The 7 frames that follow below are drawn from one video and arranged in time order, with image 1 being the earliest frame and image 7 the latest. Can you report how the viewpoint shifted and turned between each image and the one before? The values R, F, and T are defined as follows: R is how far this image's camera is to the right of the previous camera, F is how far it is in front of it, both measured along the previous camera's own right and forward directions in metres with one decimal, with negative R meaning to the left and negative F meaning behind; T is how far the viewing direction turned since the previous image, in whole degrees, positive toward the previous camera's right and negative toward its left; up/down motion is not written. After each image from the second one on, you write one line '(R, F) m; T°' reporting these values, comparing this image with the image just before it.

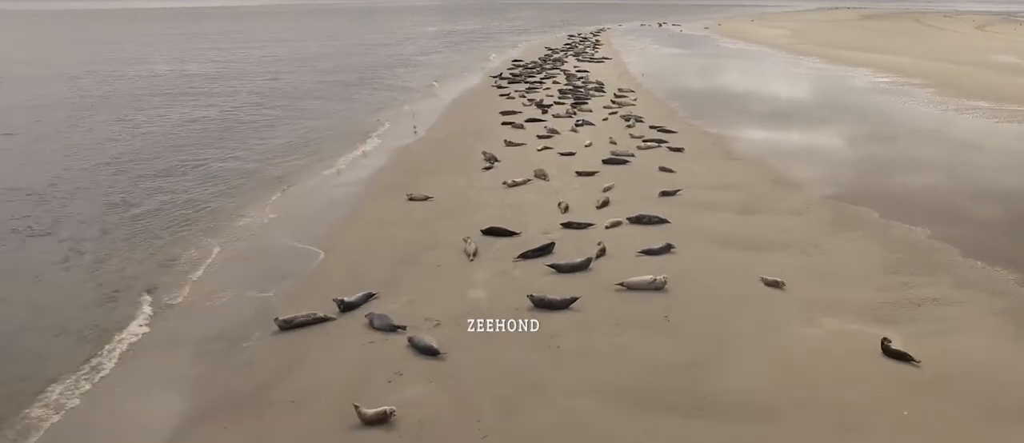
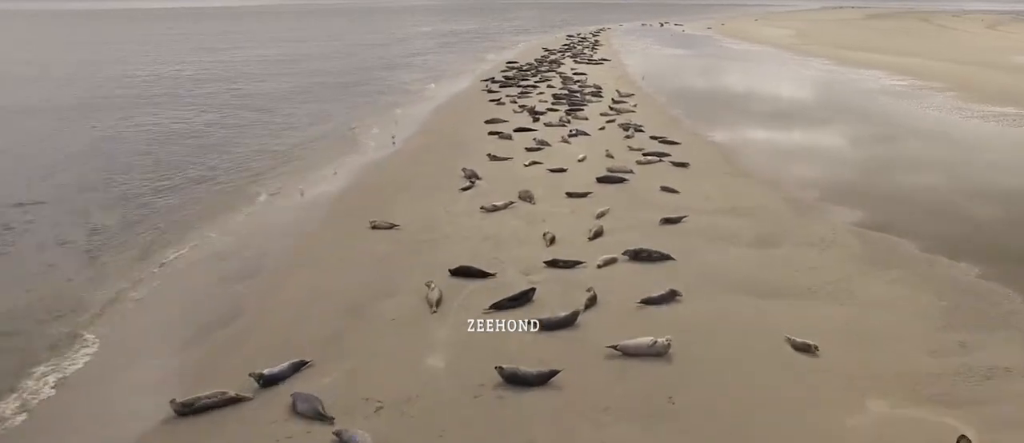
(+0.2, +0.9) m; 0°
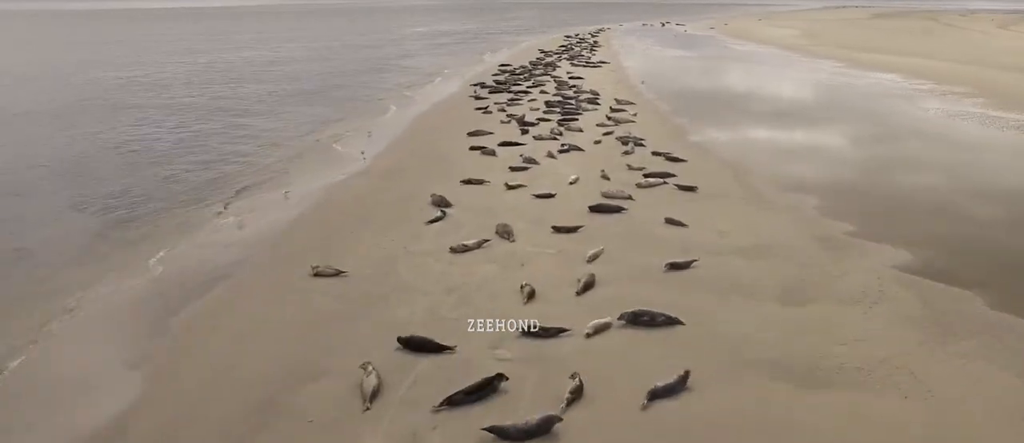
(+0.2, +1.0) m; 0°
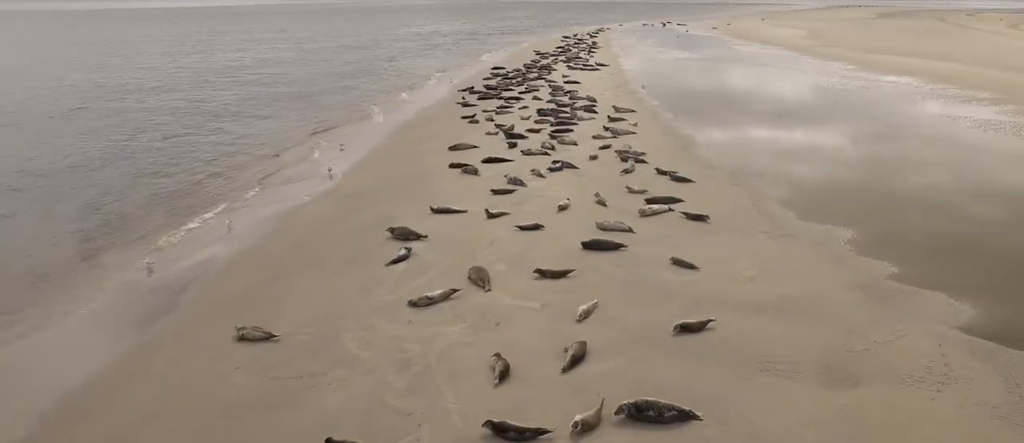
(+0.1, +0.9) m; 0°
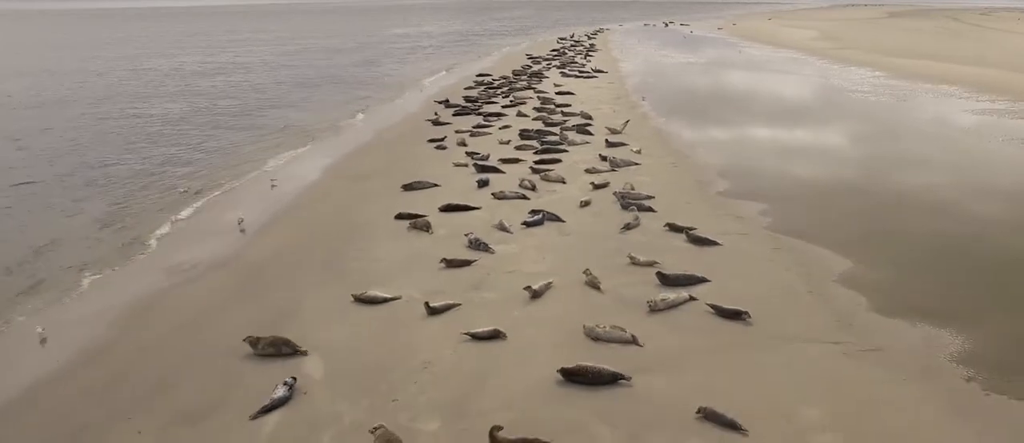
(+0.3, +1.7) m; 0°
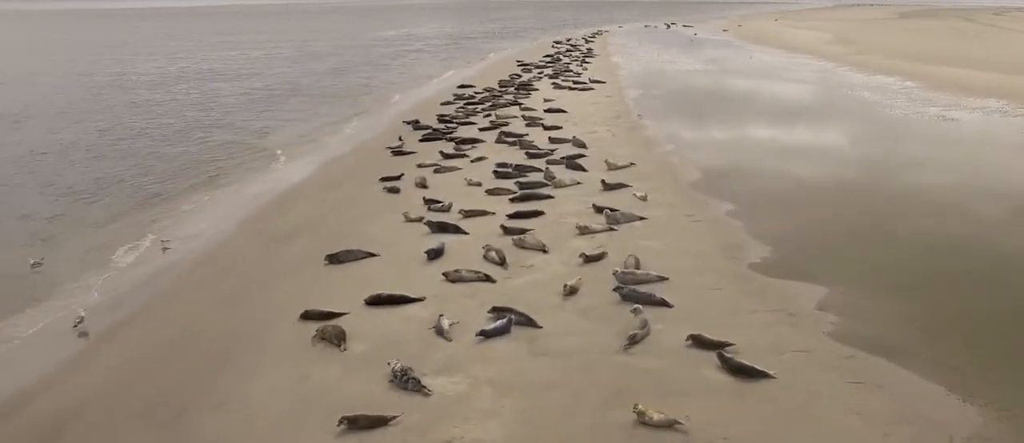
(+0.2, +1.7) m; 0°
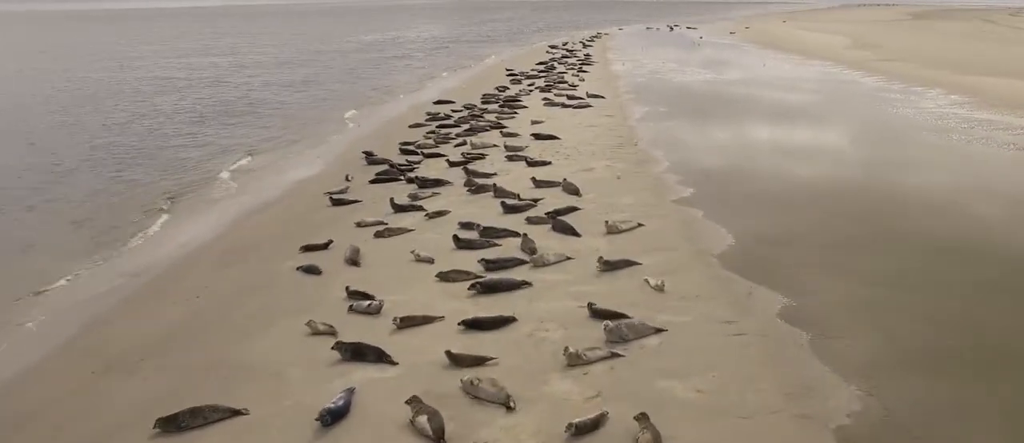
(+0.2, +1.8) m; 0°
